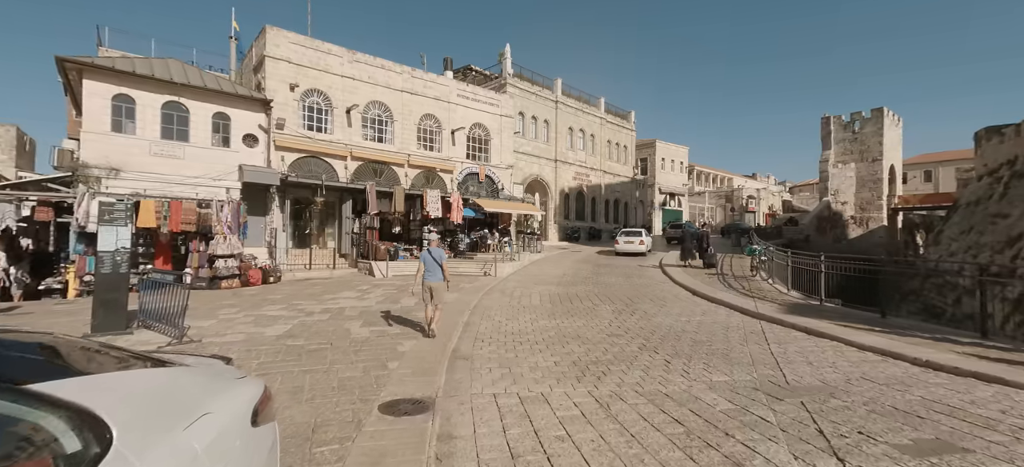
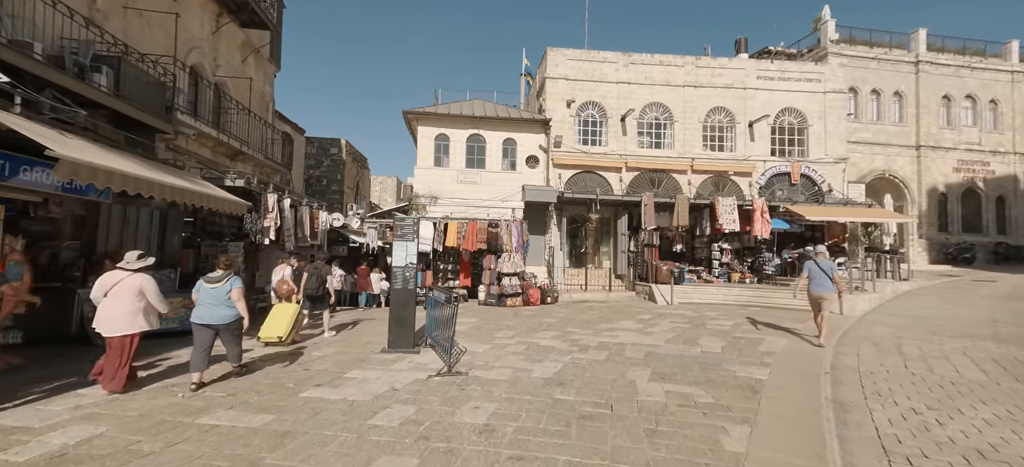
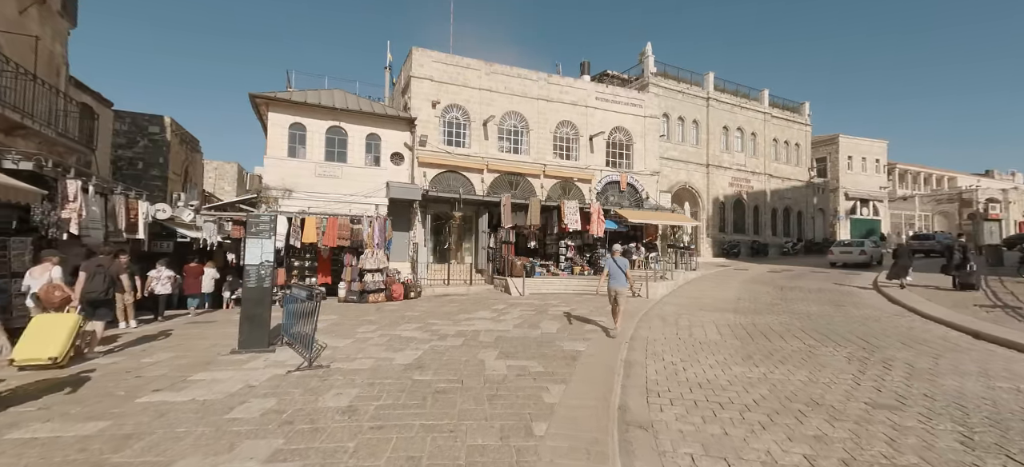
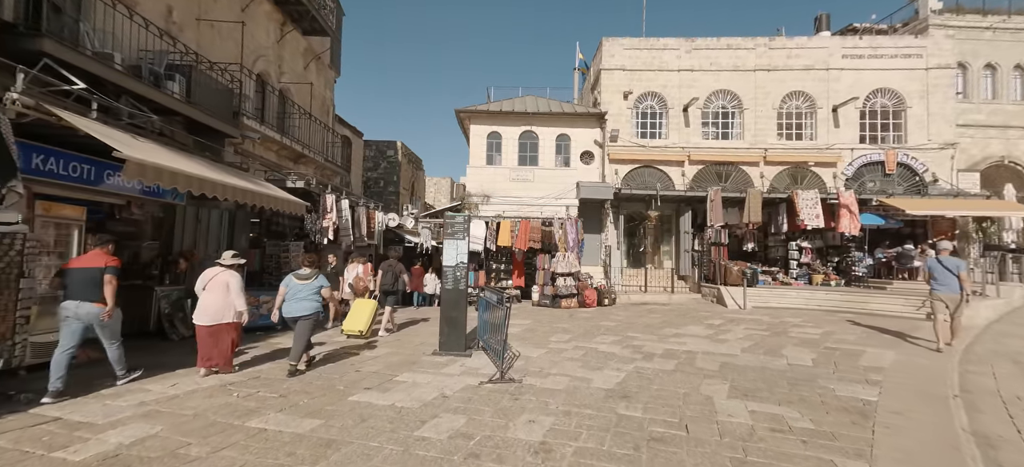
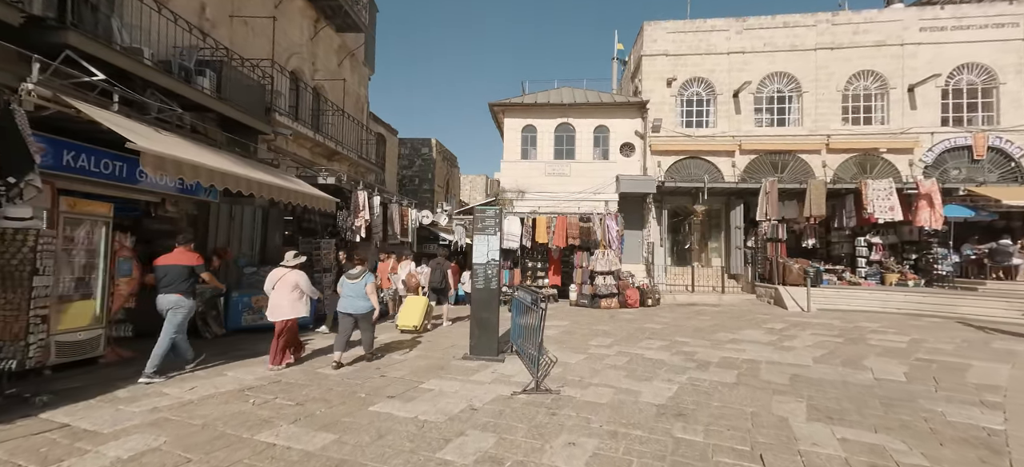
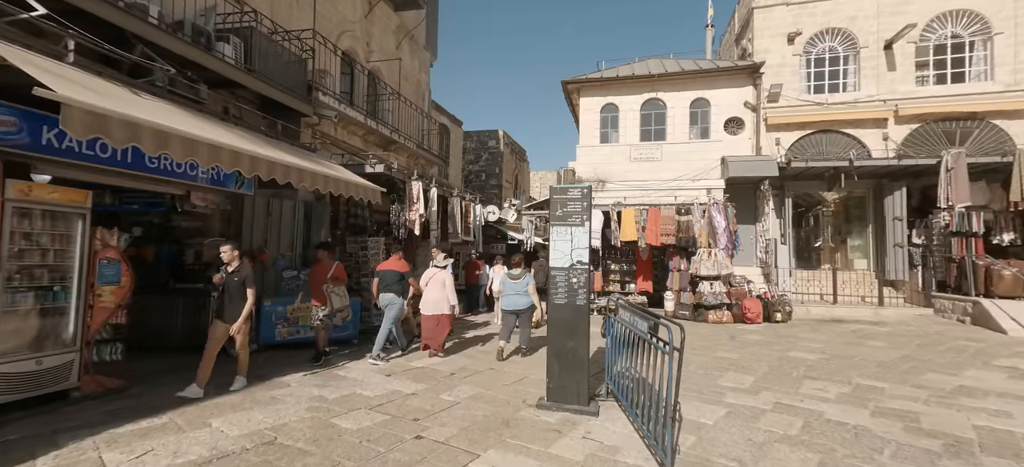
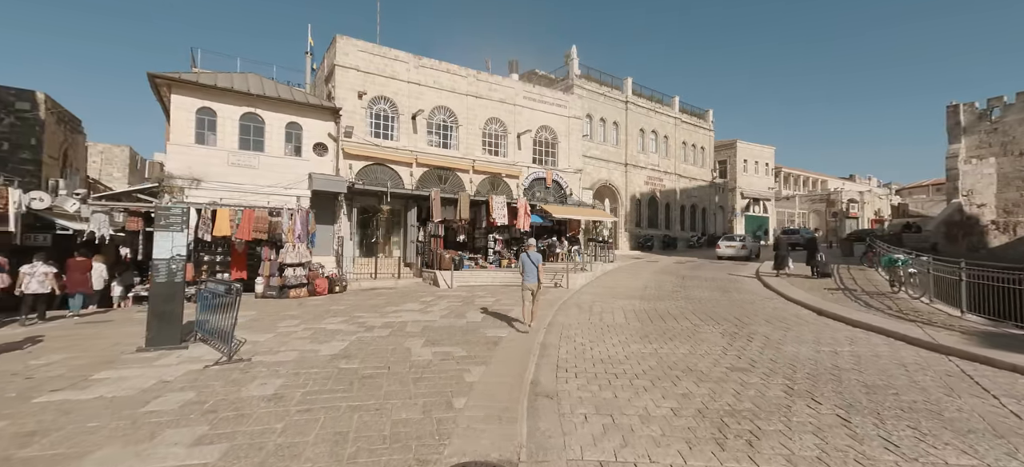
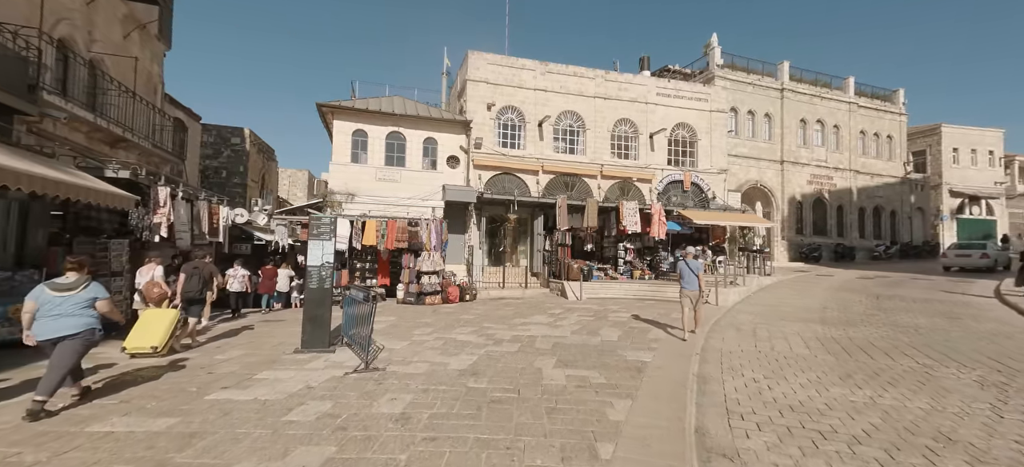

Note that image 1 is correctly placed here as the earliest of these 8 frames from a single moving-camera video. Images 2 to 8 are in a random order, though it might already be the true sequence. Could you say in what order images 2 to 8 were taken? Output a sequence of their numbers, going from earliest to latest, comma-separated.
7, 3, 8, 2, 4, 5, 6
